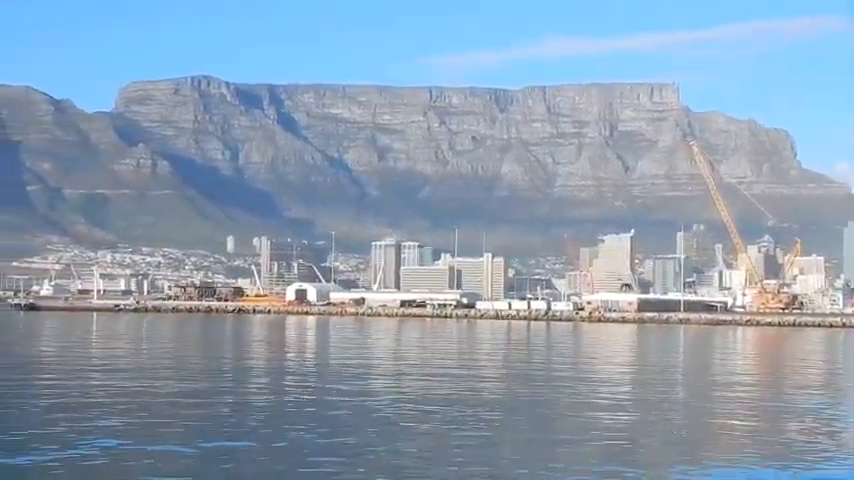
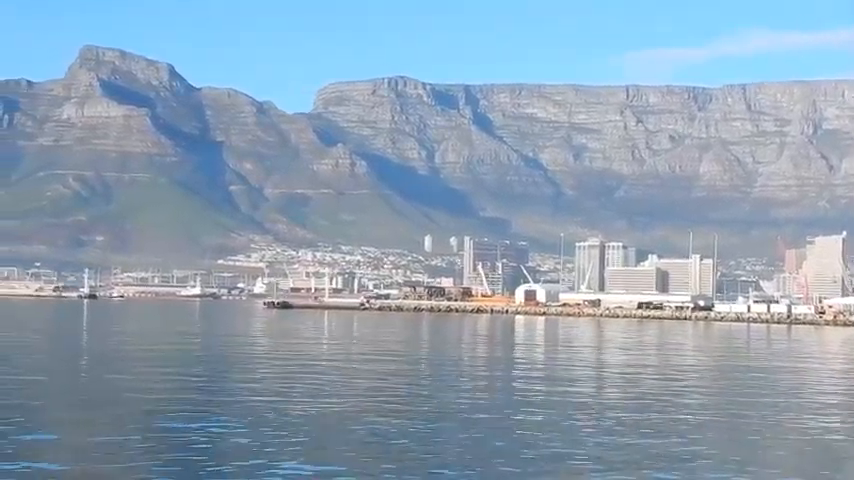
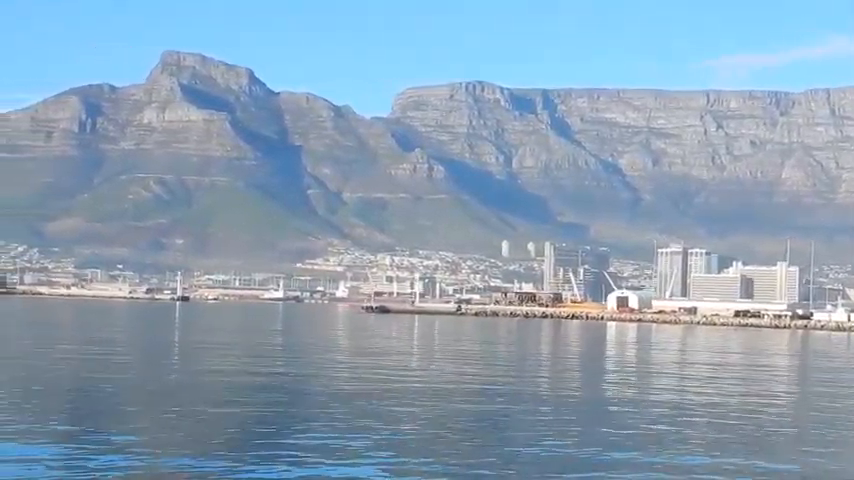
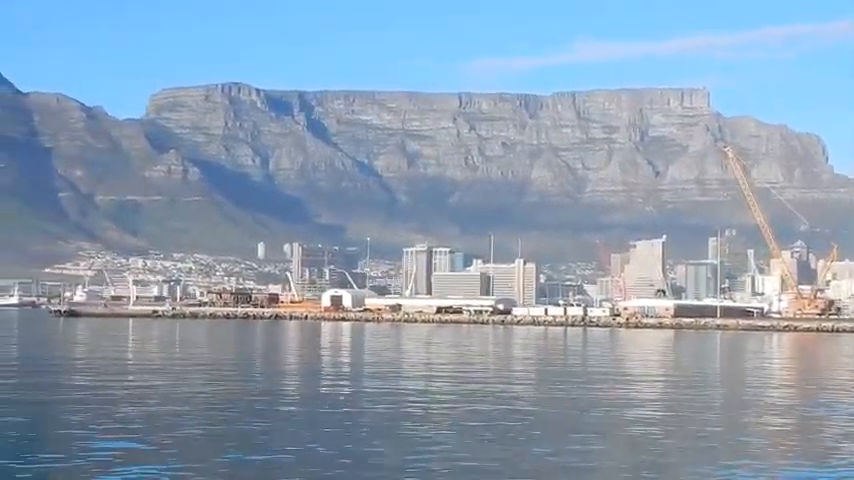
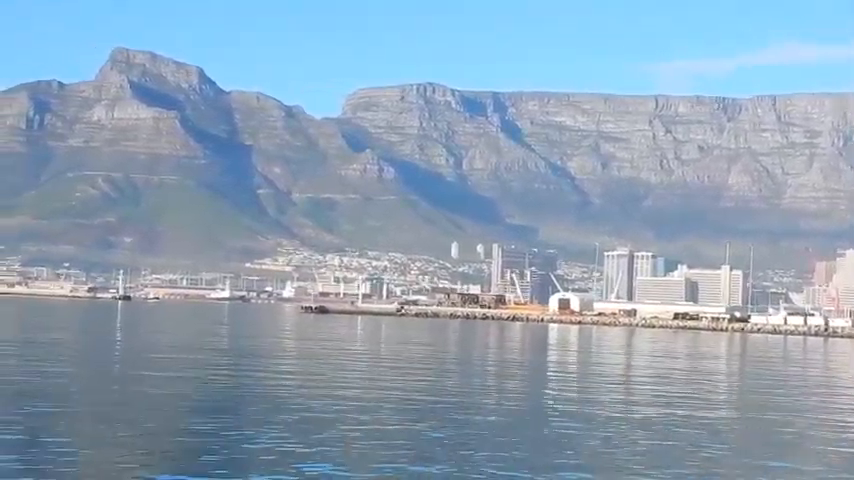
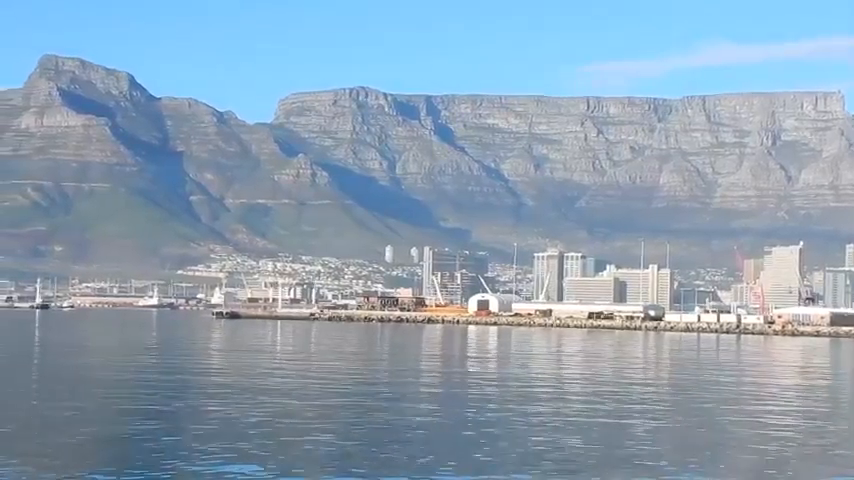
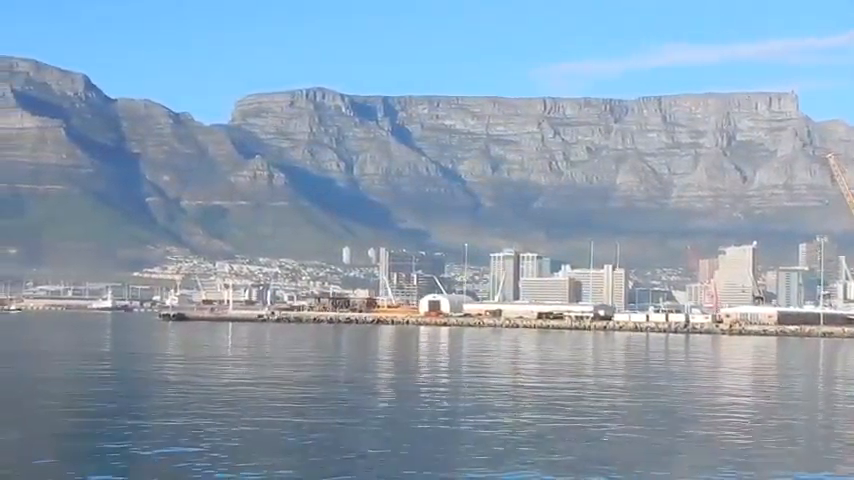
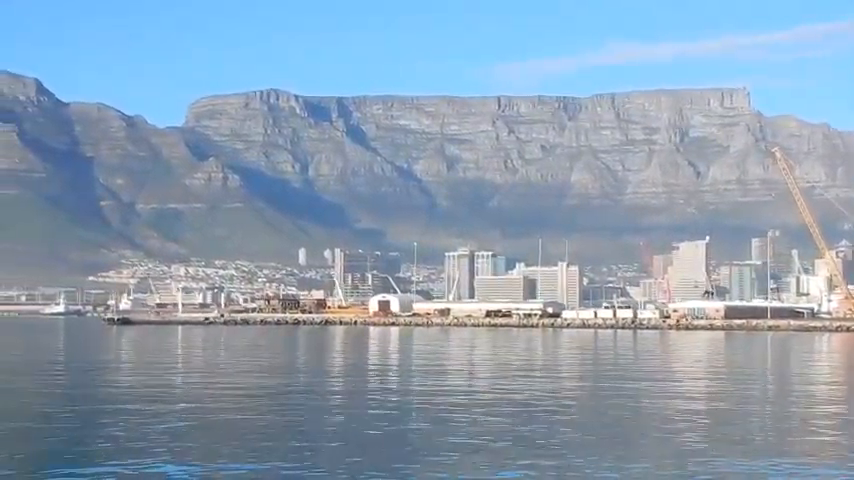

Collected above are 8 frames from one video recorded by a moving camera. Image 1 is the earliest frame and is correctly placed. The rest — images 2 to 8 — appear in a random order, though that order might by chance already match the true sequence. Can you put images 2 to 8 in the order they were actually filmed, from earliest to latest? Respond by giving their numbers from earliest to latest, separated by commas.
4, 8, 7, 6, 2, 5, 3
